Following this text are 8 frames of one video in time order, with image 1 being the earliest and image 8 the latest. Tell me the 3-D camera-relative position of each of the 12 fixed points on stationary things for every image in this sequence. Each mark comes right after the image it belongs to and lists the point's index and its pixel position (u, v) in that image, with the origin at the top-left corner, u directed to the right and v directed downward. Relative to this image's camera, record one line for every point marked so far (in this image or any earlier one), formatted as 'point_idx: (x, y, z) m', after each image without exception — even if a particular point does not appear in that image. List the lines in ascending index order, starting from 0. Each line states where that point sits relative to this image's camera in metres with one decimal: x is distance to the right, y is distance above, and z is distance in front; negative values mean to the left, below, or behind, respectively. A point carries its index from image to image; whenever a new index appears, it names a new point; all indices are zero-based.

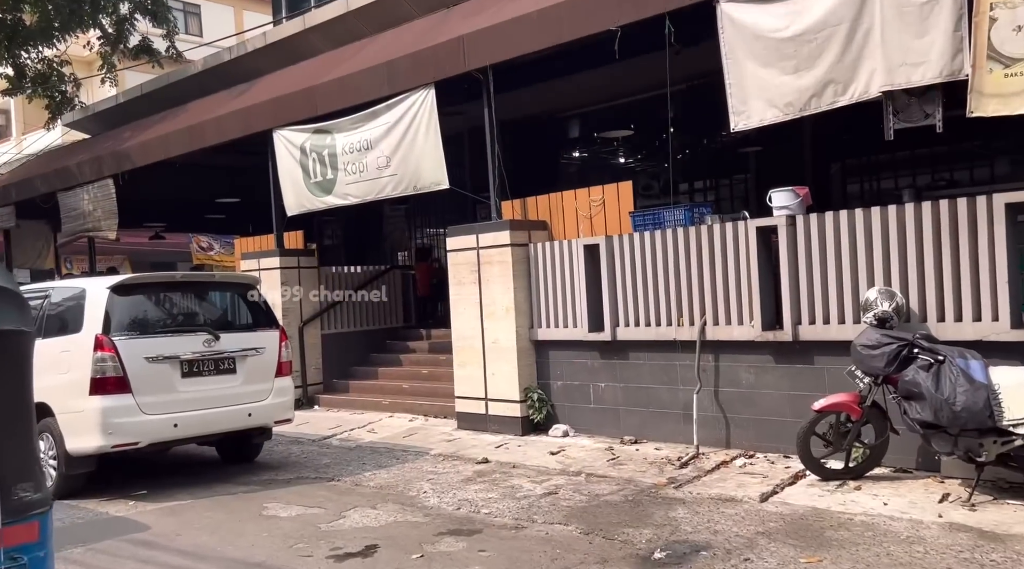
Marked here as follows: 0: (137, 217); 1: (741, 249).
0: (-8.4, +1.5, +18.4) m
1: (+1.9, +0.3, +6.6) m
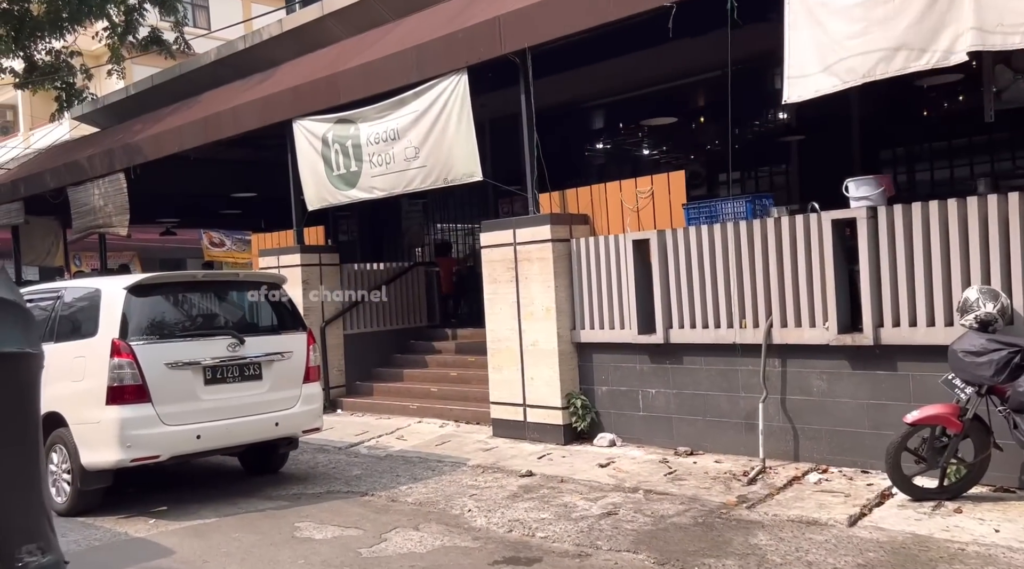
0: (-7.9, +1.6, +17.9) m
1: (+2.2, +0.3, +6.1) m
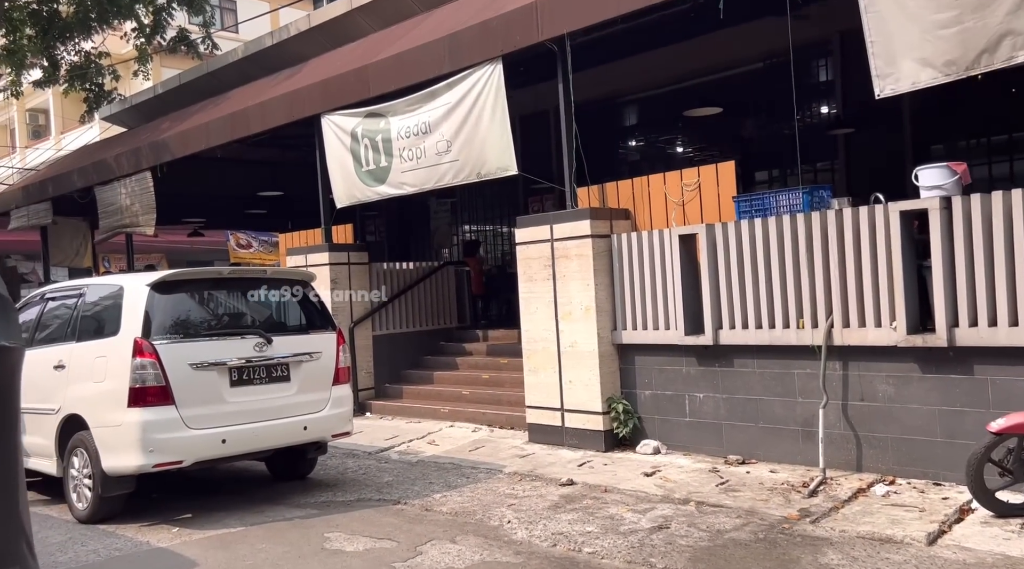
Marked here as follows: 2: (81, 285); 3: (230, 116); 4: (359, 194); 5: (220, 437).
0: (-7.3, +1.6, +17.8) m
1: (+2.5, +0.3, +5.7) m
2: (-3.6, 0.0, +6.9) m
3: (-4.0, +2.4, +11.8) m
4: (-1.8, +1.1, +9.9) m
5: (-2.1, -1.1, +6.1) m
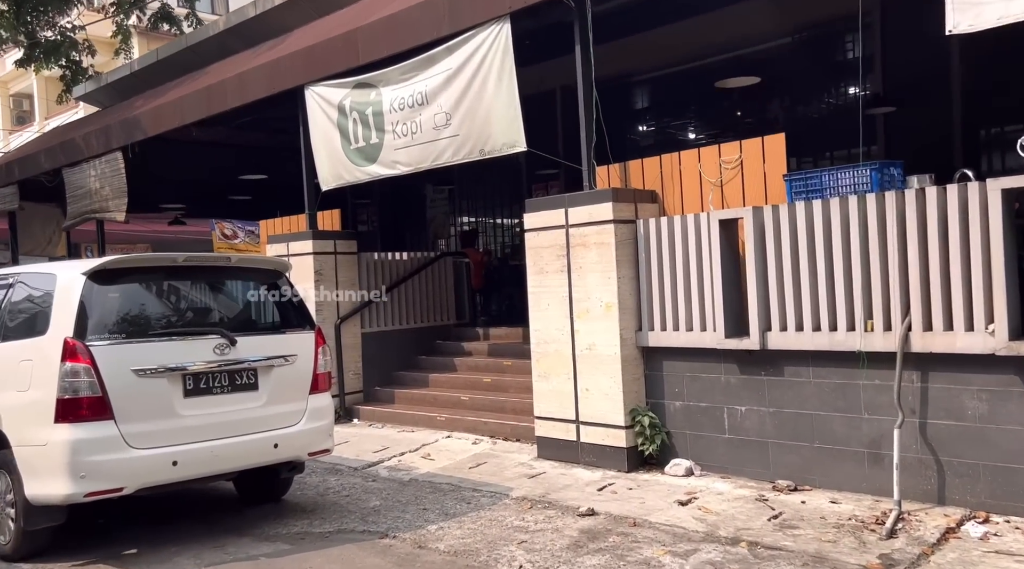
0: (-7.2, +1.7, +16.7) m
1: (+2.6, +0.3, +4.6) m
2: (-3.6, +0.1, +5.9) m
3: (-4.0, +2.5, +10.7) m
4: (-1.8, +1.2, +8.9) m
5: (-2.1, -1.1, +5.0) m
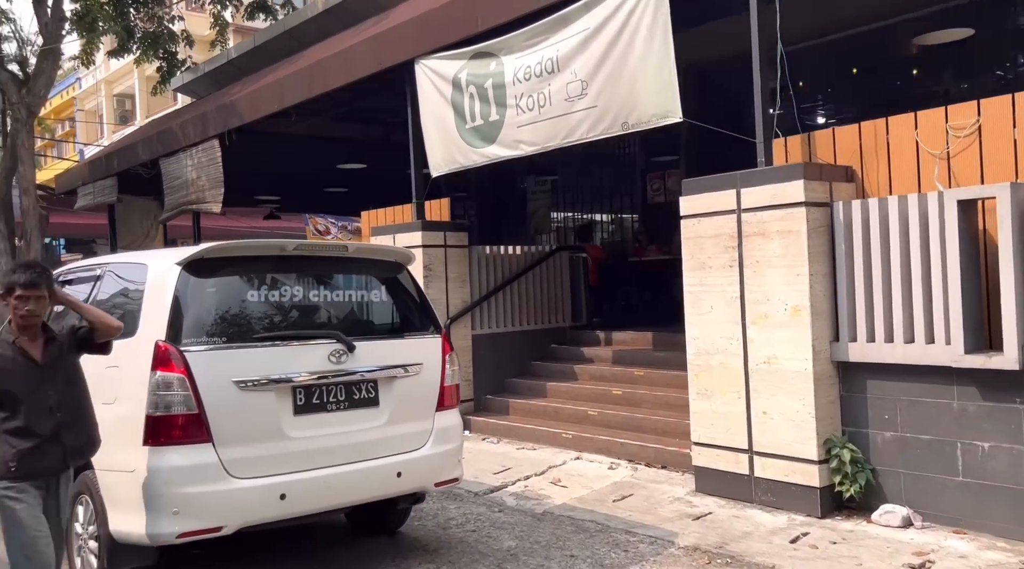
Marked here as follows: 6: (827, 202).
0: (-5.2, +1.8, +16.3) m
1: (+3.5, +0.3, +3.3) m
2: (-2.5, +0.1, +5.1) m
3: (-2.5, +2.6, +10.0) m
4: (-0.5, +1.2, +7.9) m
5: (-1.2, -1.0, +4.1) m
6: (+1.9, +0.5, +5.1) m
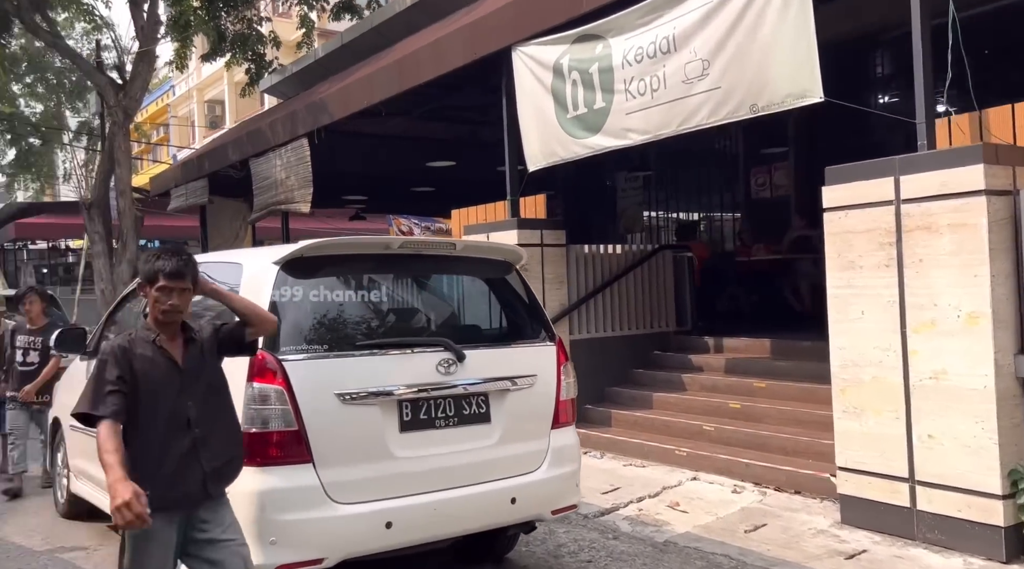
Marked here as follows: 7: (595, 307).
0: (-3.4, +1.8, +16.1) m
1: (+3.9, +0.3, +2.4) m
2: (-1.9, +0.1, +4.7) m
3: (-1.3, +2.6, +9.6) m
4: (+0.5, +1.2, +7.4) m
5: (-0.6, -1.0, +3.6) m
6: (+2.6, +0.5, +4.3) m
7: (+0.9, -0.2, +8.7) m
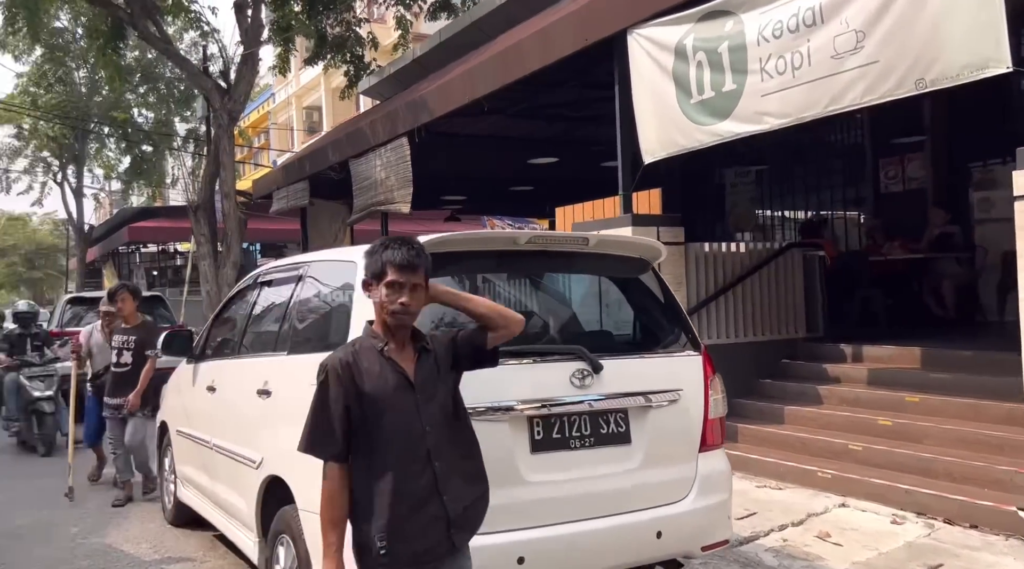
0: (-1.5, +1.8, +15.9) m
1: (+4.4, +0.3, +1.4) m
2: (-1.2, +0.1, +4.4) m
3: (-0.1, +2.5, +9.1) m
4: (+1.4, +1.2, +6.7) m
5: (0.0, -1.0, +3.1) m
6: (+3.2, +0.5, +3.5) m
7: (+2.0, -0.3, +8.0) m
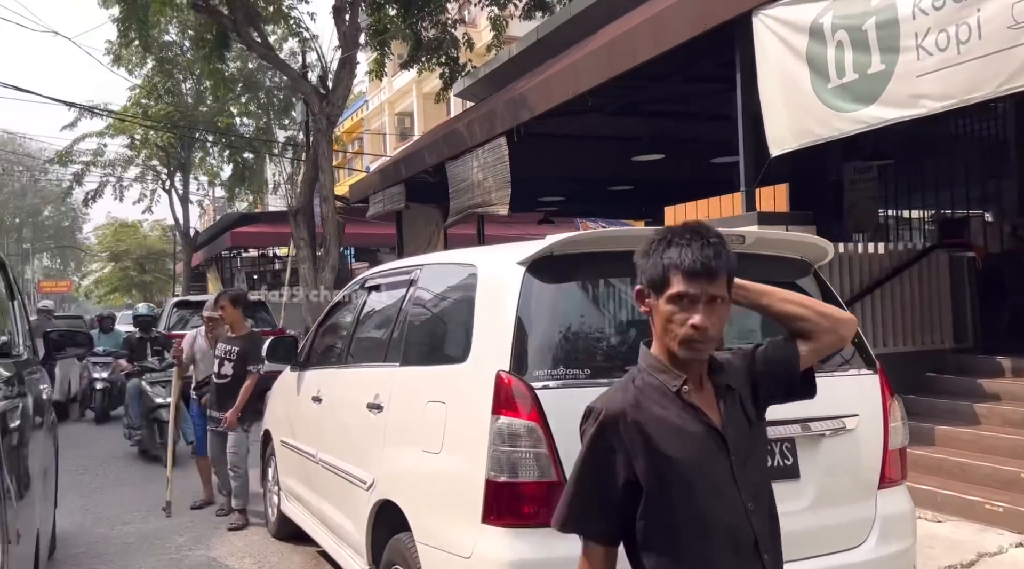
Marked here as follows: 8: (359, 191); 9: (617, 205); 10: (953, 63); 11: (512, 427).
0: (+0.4, +1.7, +15.5) m
1: (+4.6, +0.3, +0.5) m
2: (-0.5, +0.1, +4.0) m
3: (+1.0, +2.5, +8.6) m
4: (+2.3, +1.1, +6.1) m
5: (+0.5, -1.1, +2.6) m
6: (+3.8, +0.5, +2.7) m
7: (+3.0, -0.3, +7.3) m
8: (-3.3, +2.1, +18.0) m
9: (+2.2, +1.6, +16.7) m
10: (+2.7, +1.3, +5.0) m
11: (0.0, -0.5, +2.7) m
